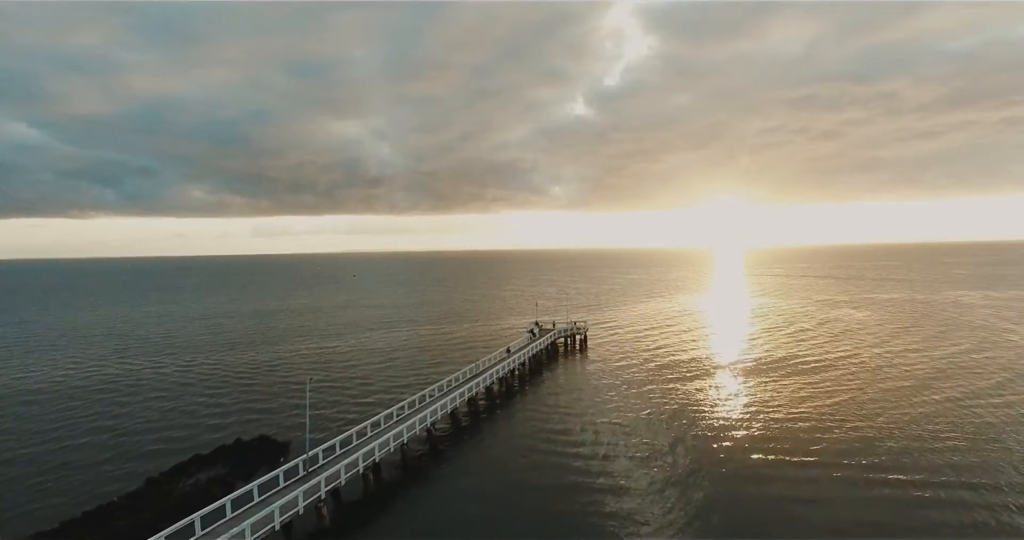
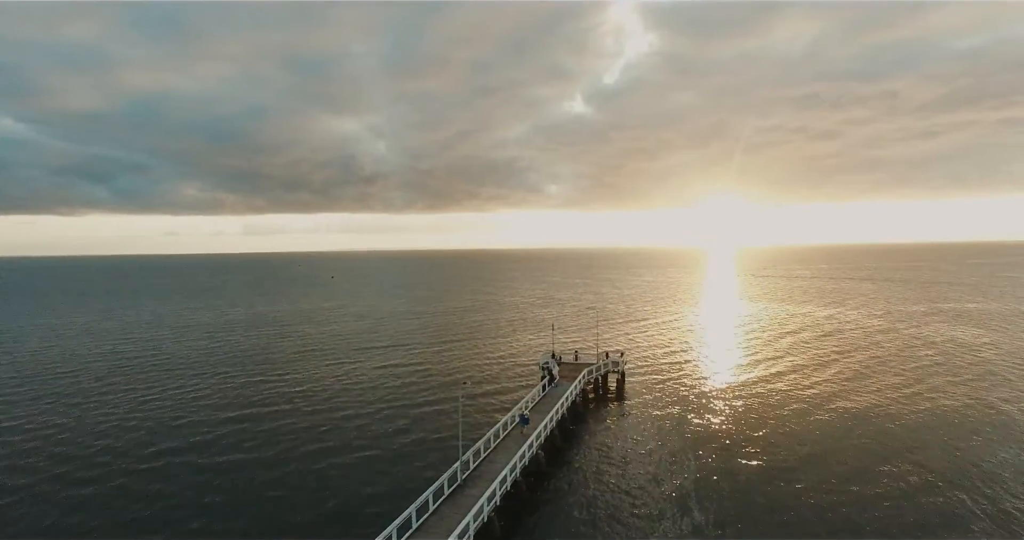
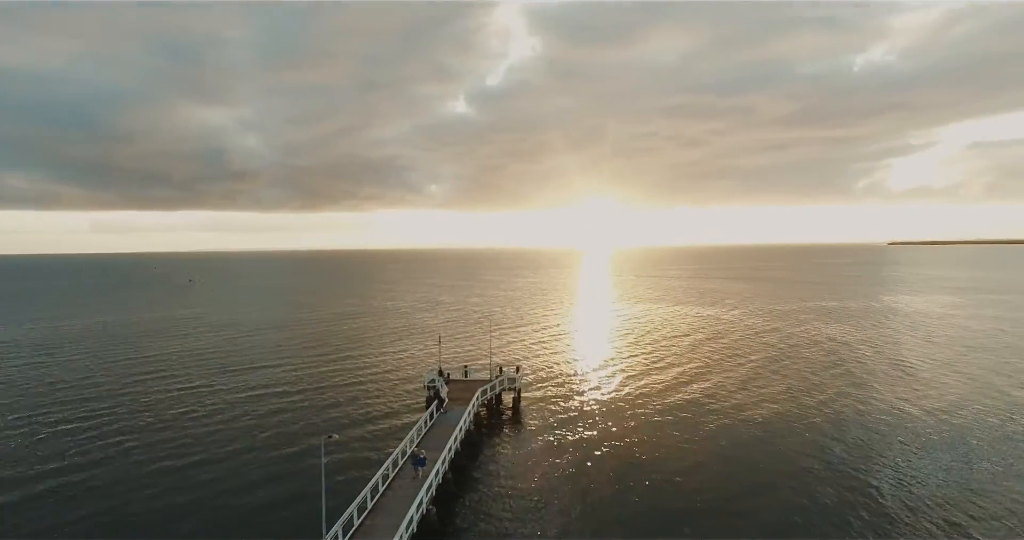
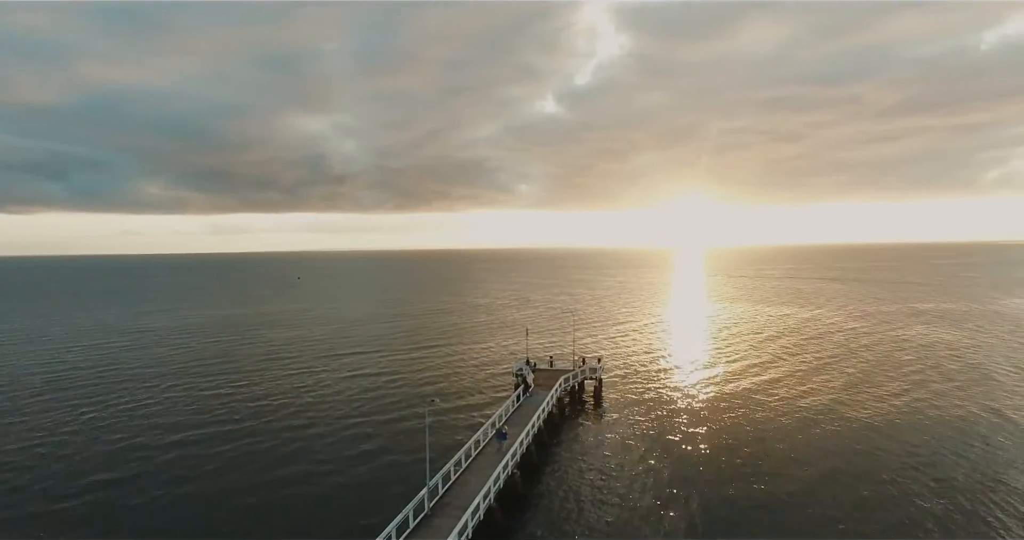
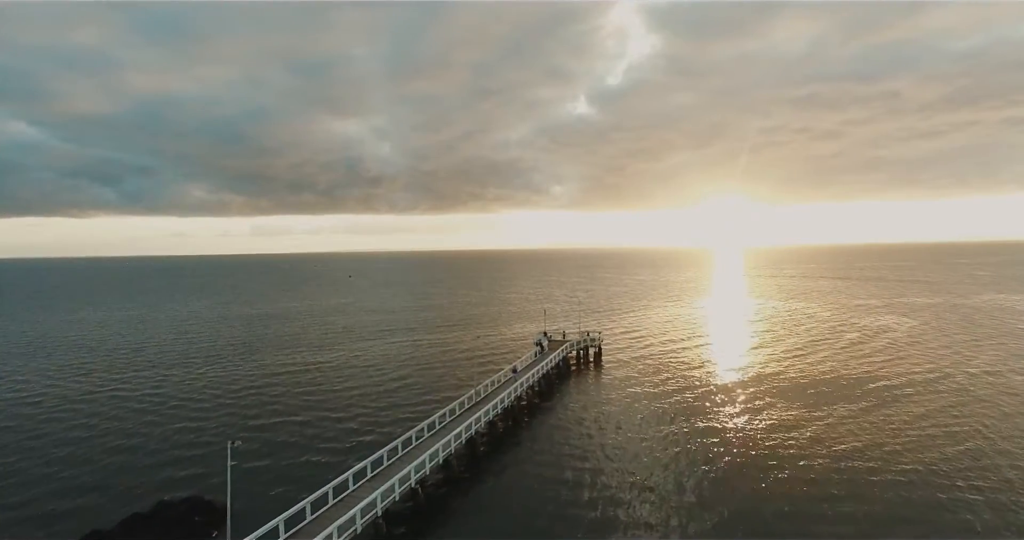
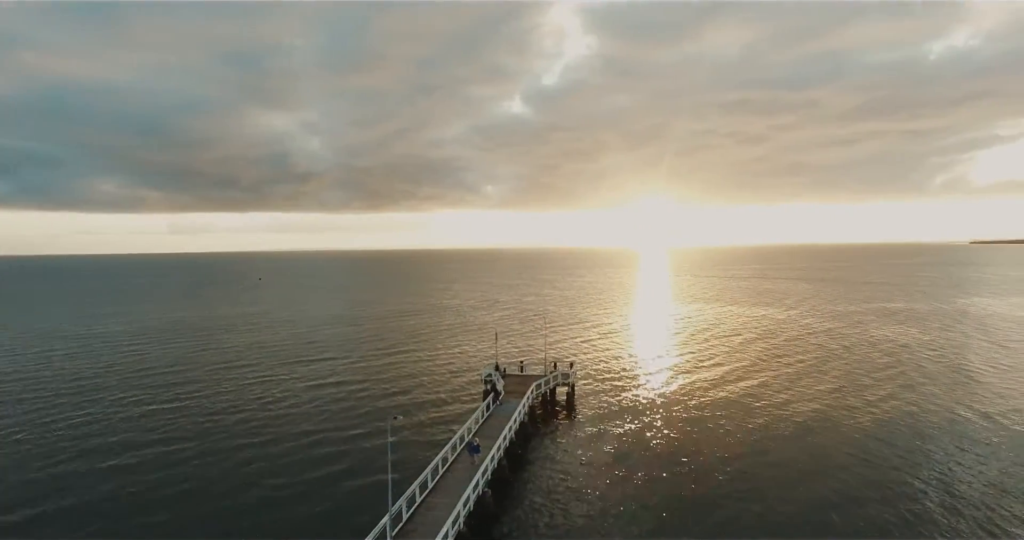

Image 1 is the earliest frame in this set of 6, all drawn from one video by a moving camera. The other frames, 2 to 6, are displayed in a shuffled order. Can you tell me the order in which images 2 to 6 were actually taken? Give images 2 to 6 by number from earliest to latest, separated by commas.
5, 2, 4, 6, 3
